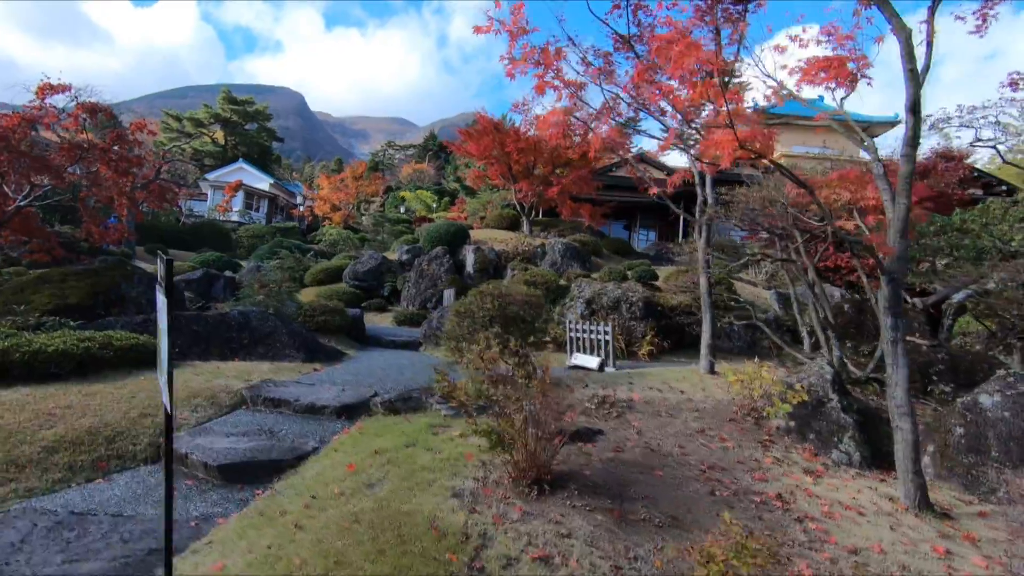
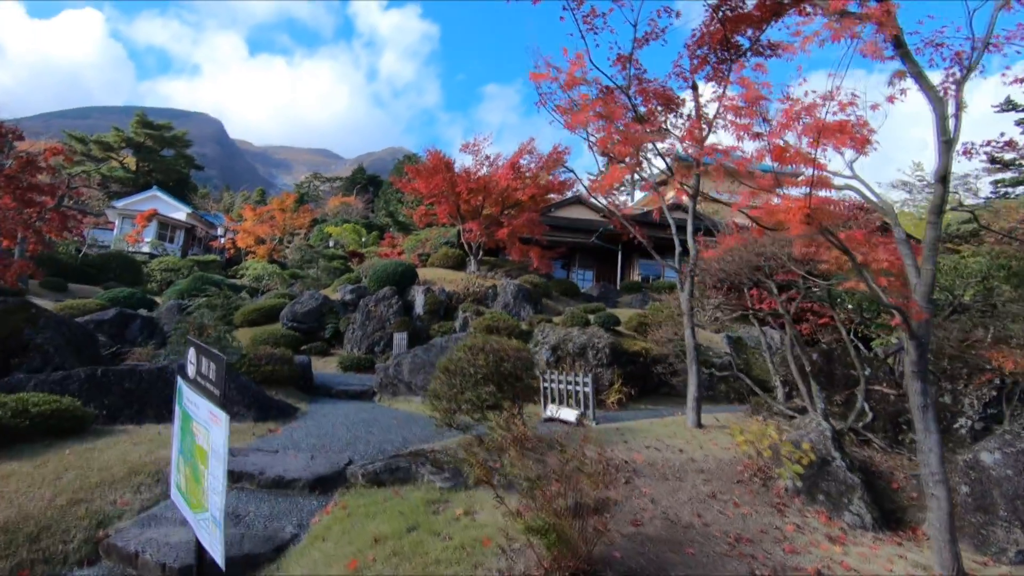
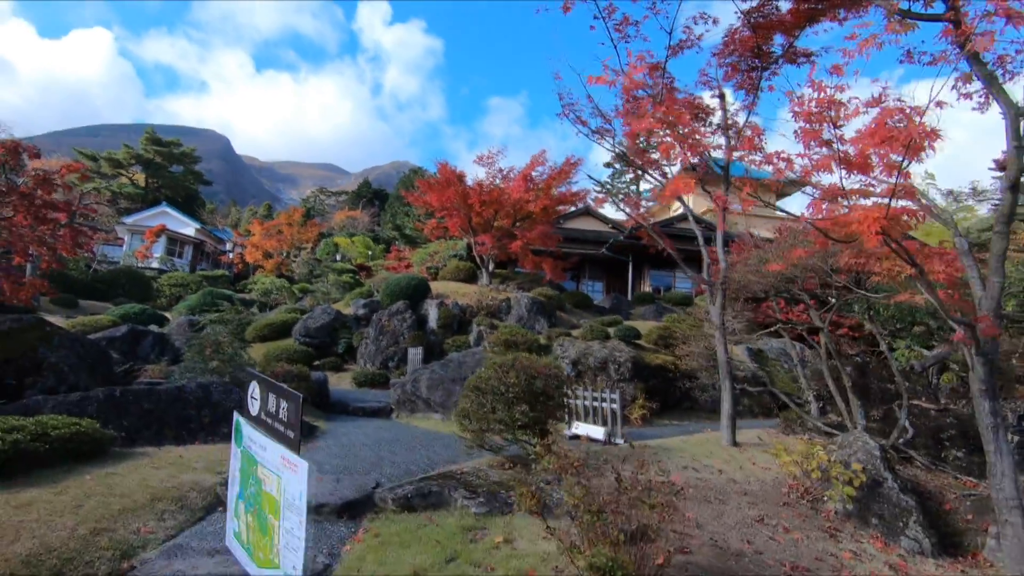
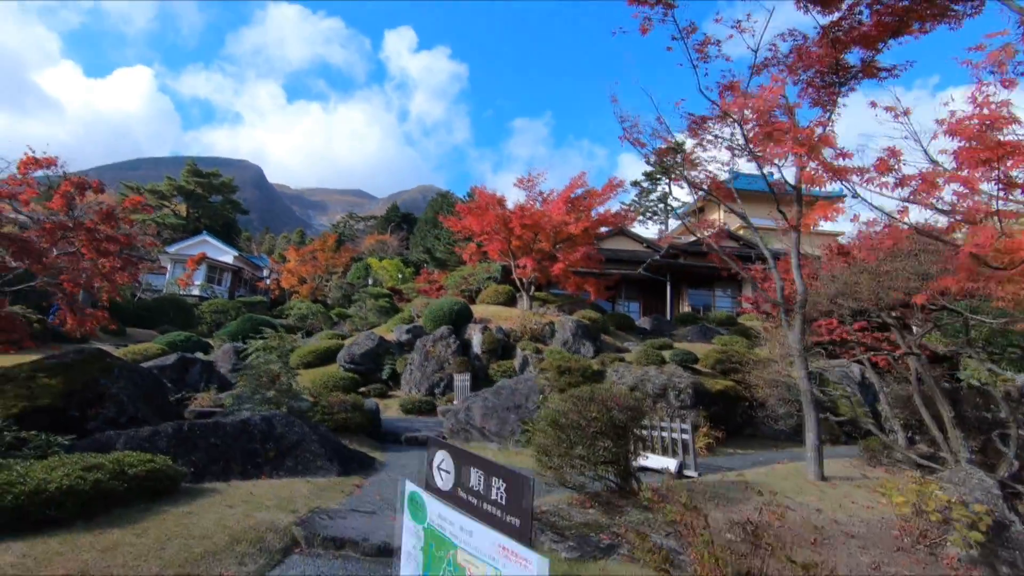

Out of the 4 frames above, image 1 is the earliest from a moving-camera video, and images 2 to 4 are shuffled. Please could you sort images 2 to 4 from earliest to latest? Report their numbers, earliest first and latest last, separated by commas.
2, 3, 4
